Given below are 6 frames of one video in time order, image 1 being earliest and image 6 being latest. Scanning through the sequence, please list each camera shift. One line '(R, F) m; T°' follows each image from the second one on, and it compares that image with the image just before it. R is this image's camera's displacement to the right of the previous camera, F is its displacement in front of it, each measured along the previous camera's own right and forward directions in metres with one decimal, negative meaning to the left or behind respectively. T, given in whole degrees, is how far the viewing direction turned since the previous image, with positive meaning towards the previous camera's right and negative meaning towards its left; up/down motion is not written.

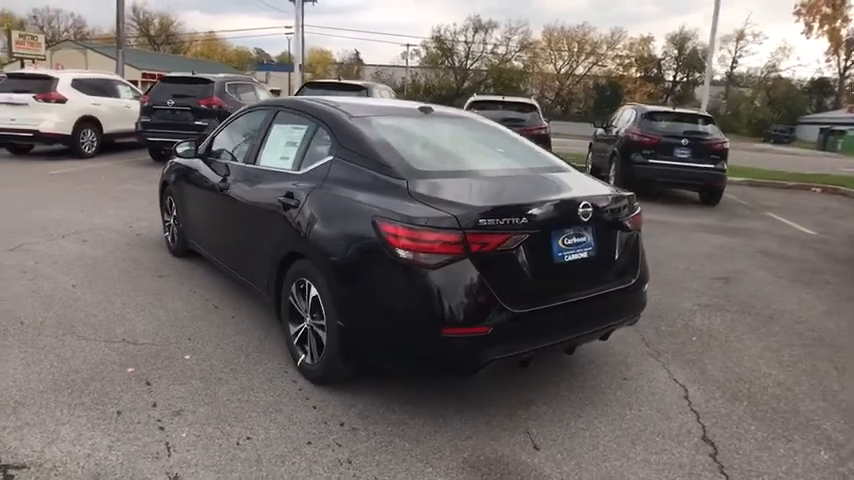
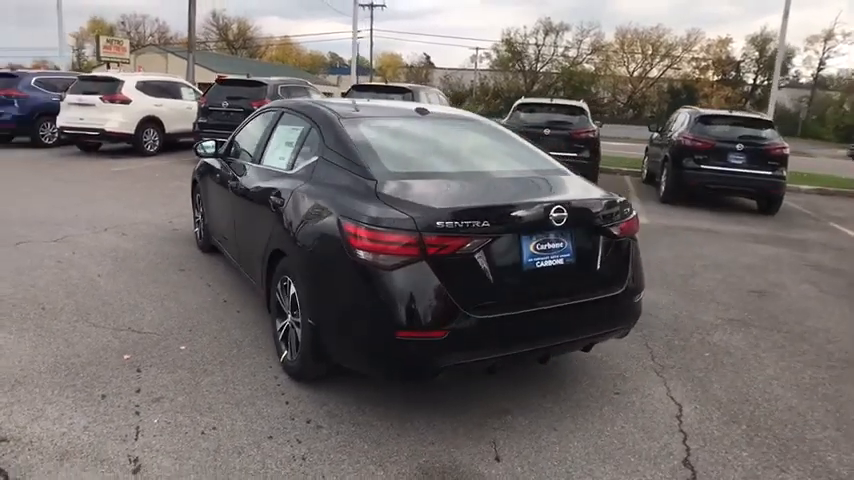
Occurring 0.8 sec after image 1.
(+0.6, +0.1) m; -7°
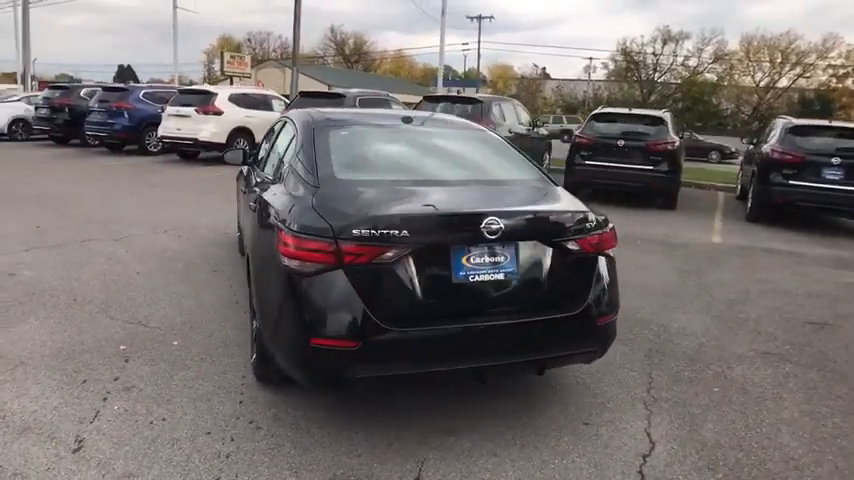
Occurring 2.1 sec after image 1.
(+1.0, +0.2) m; -11°
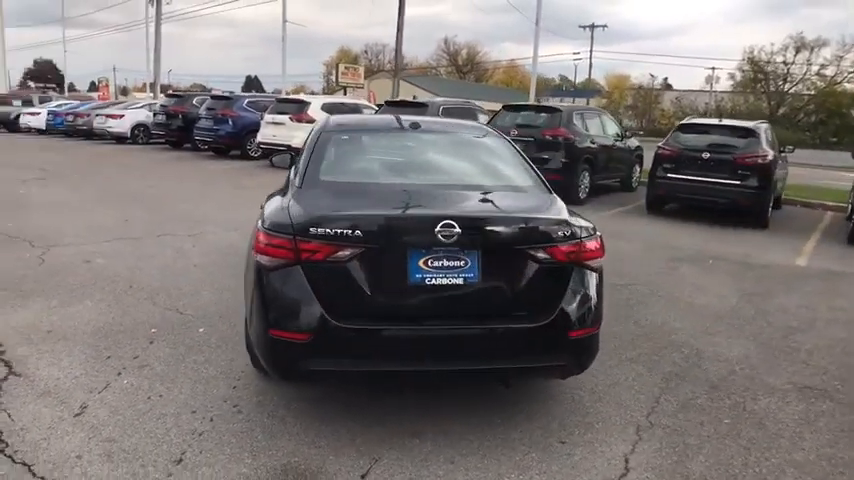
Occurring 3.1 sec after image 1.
(+0.8, 0.0) m; -11°
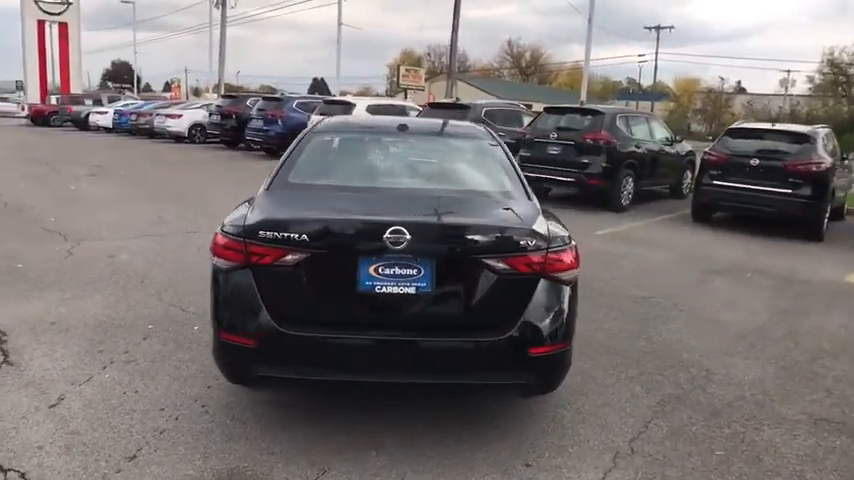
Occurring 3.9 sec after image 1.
(+0.6, +0.2) m; -6°
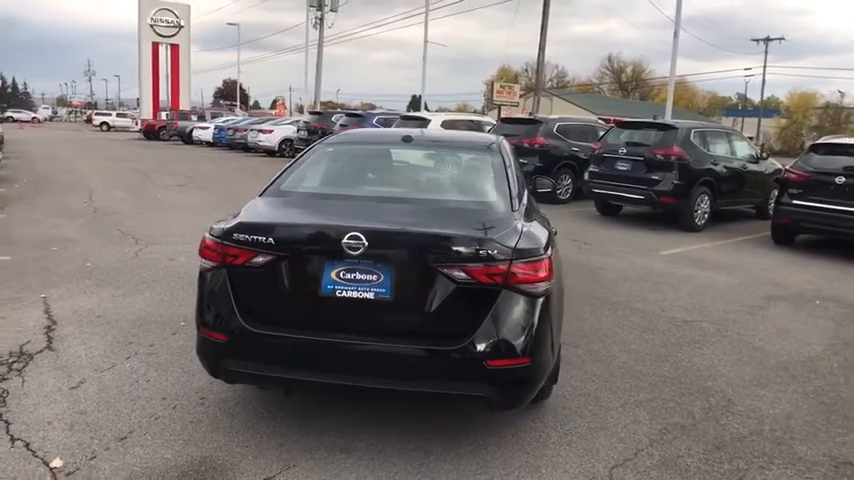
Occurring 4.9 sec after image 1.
(+0.7, 0.0) m; -9°
